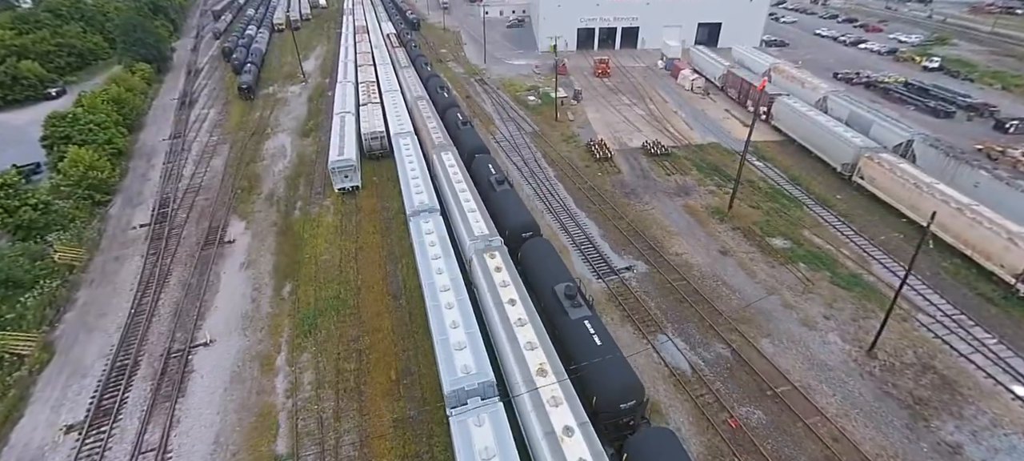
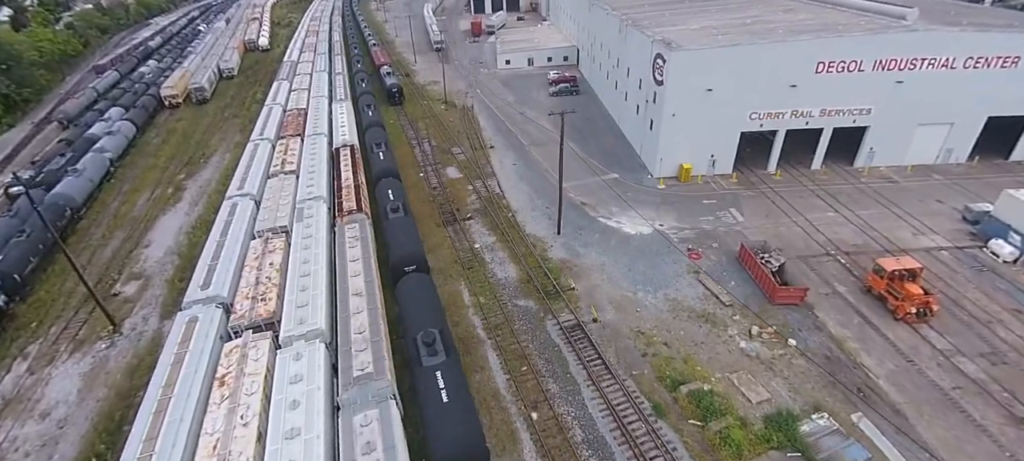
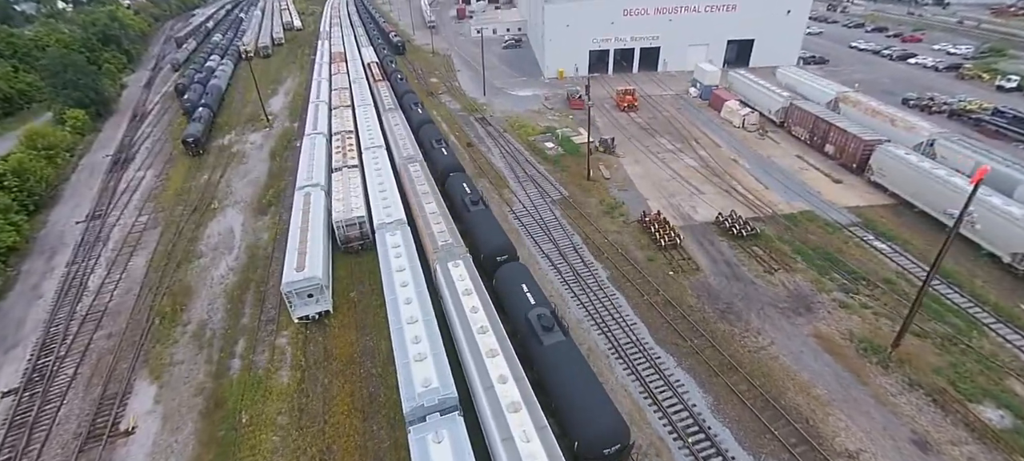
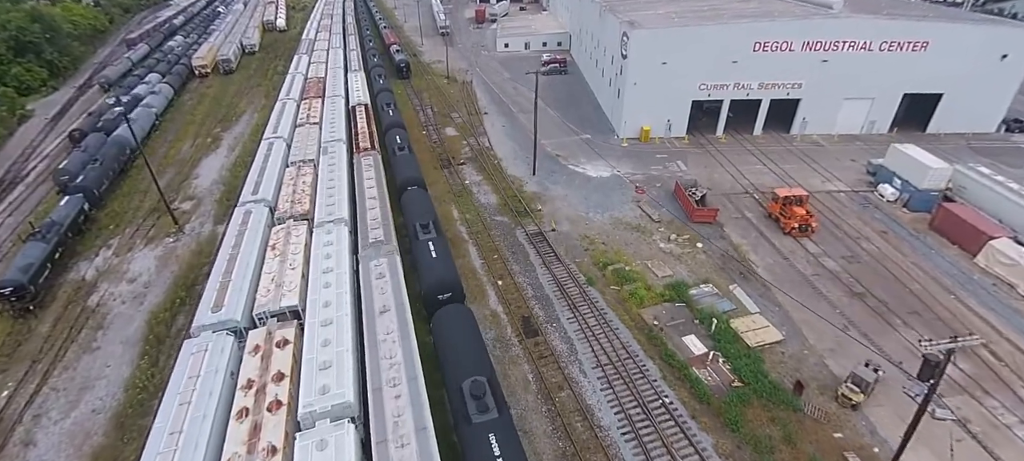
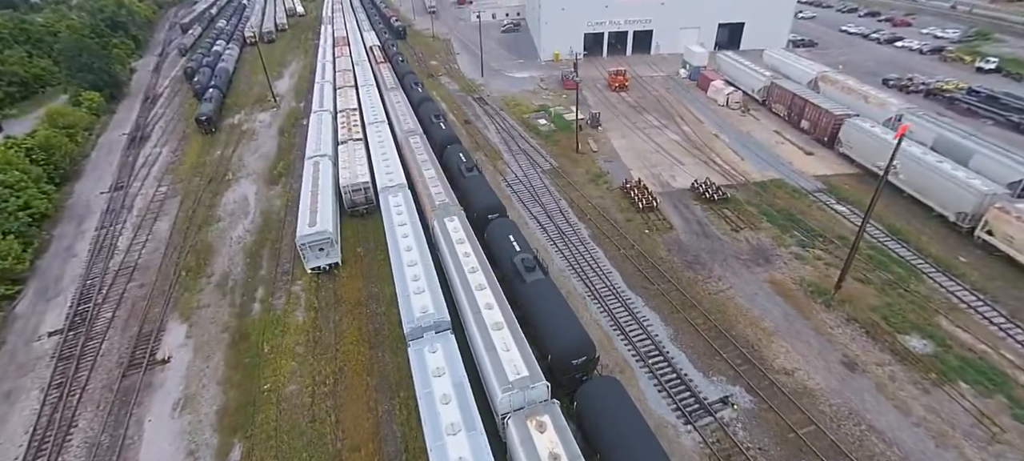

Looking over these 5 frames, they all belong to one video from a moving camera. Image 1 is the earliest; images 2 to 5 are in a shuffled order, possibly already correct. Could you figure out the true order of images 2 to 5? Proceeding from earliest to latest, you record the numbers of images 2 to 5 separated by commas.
5, 3, 4, 2
